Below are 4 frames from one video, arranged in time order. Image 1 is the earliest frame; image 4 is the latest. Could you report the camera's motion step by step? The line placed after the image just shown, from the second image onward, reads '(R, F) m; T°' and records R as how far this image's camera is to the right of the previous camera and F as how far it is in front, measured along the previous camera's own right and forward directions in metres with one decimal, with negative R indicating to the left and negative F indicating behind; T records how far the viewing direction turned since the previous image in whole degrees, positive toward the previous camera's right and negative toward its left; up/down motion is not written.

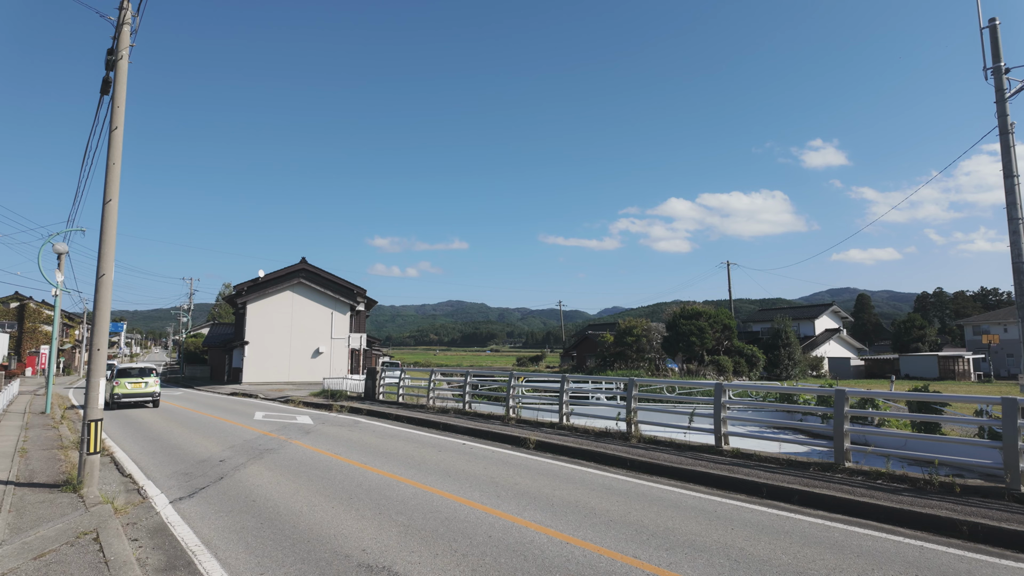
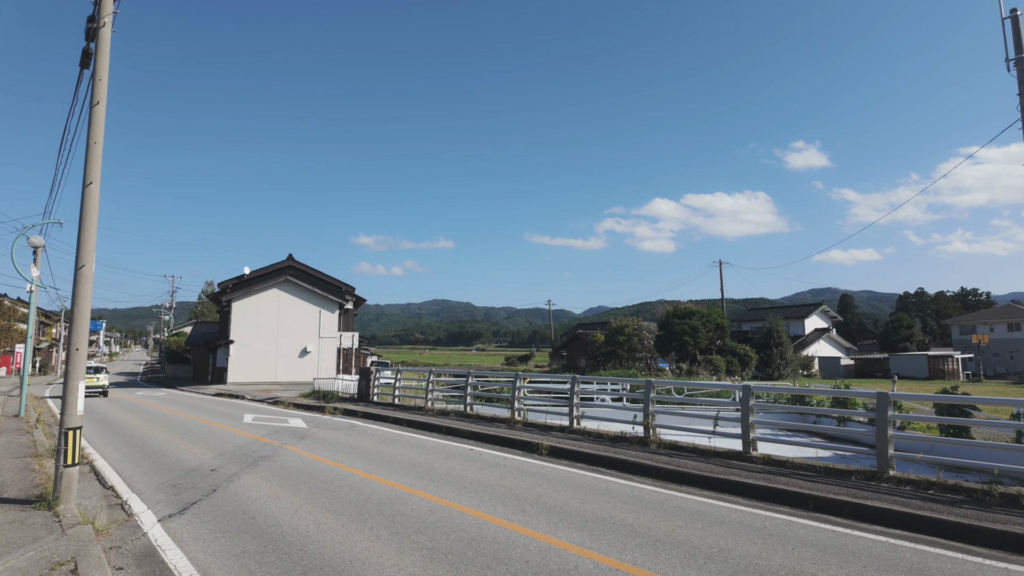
(-0.4, +0.5) m; +1°
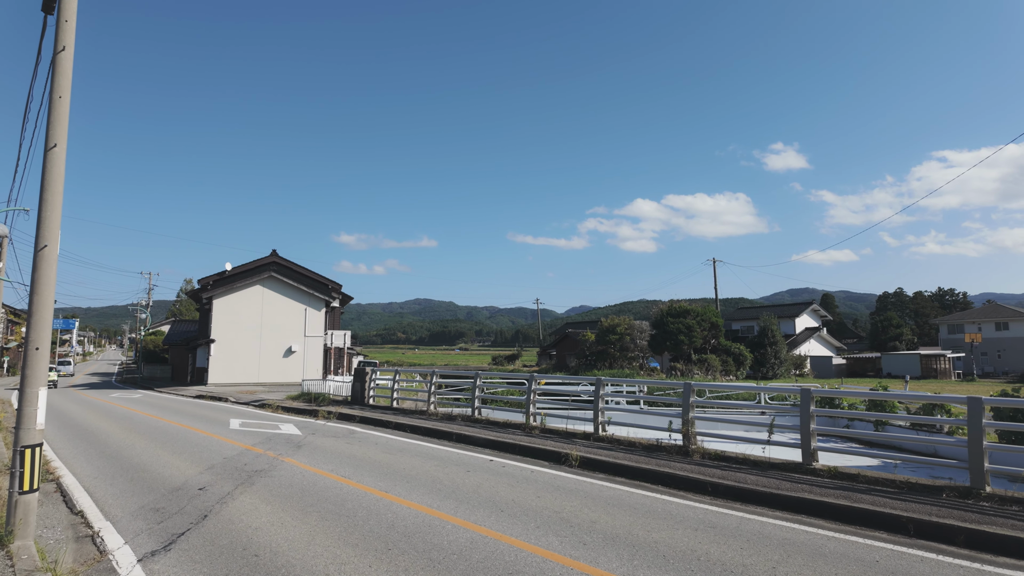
(-0.6, +0.9) m; +2°
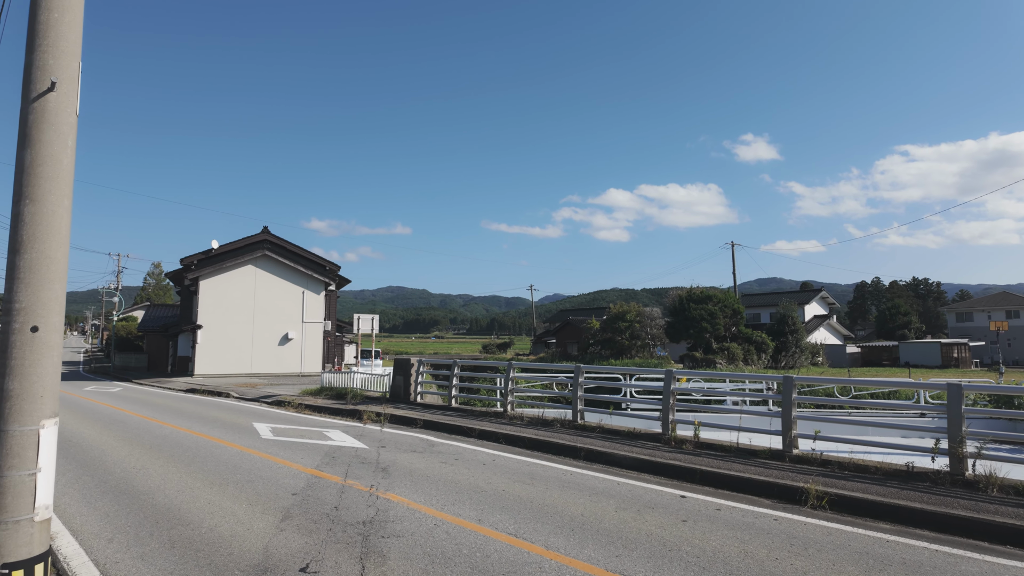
(-2.4, +2.6) m; +3°
